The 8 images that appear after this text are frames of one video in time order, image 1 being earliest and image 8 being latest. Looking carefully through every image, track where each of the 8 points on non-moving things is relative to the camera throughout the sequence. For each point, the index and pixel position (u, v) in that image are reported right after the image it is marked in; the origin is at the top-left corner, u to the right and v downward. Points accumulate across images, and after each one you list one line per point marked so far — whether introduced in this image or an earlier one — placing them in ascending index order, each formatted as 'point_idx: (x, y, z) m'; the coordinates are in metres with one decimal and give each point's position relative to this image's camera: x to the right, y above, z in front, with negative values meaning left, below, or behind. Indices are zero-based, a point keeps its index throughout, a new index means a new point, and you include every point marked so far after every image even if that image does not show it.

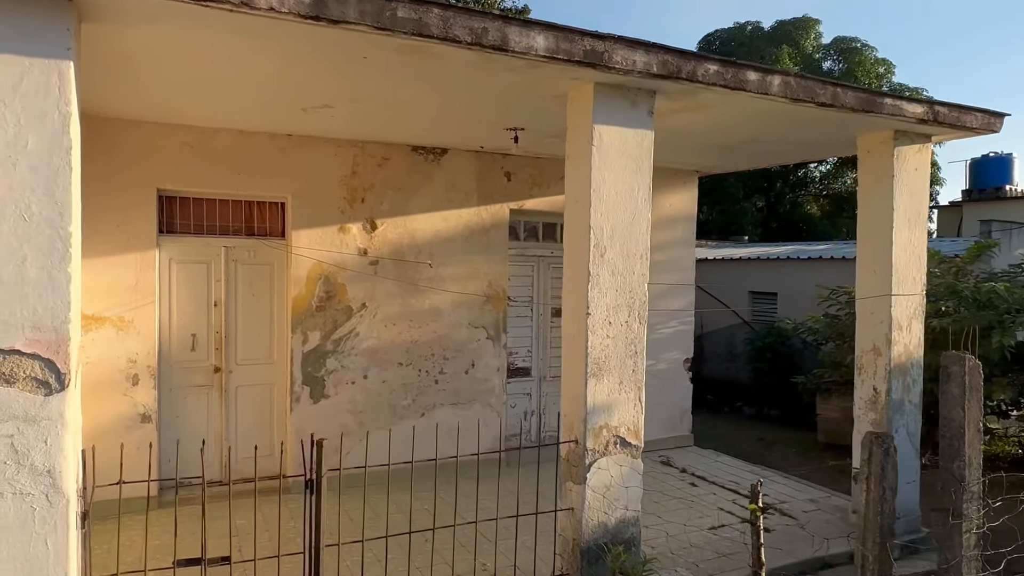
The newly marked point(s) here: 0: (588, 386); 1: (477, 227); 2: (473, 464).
0: (+0.4, -0.5, +3.7) m
1: (-0.3, +0.5, +6.0) m
2: (-0.3, -1.5, +6.1) m
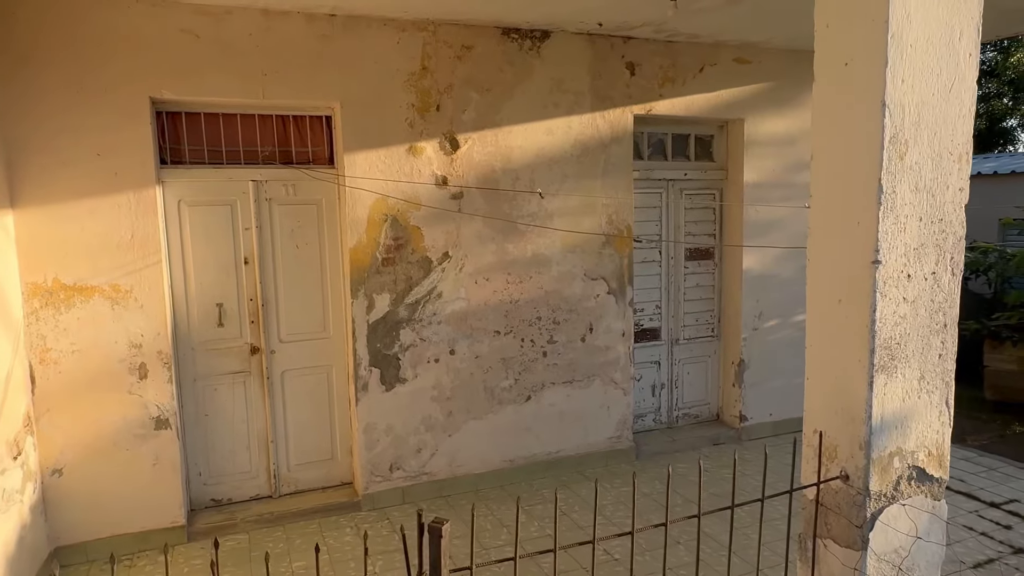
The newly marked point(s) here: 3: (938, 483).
0: (+1.1, -0.3, +2.1) m
1: (+0.5, +0.9, +4.4) m
2: (+0.5, -1.1, +4.6) m
3: (+1.4, -0.7, +2.3) m
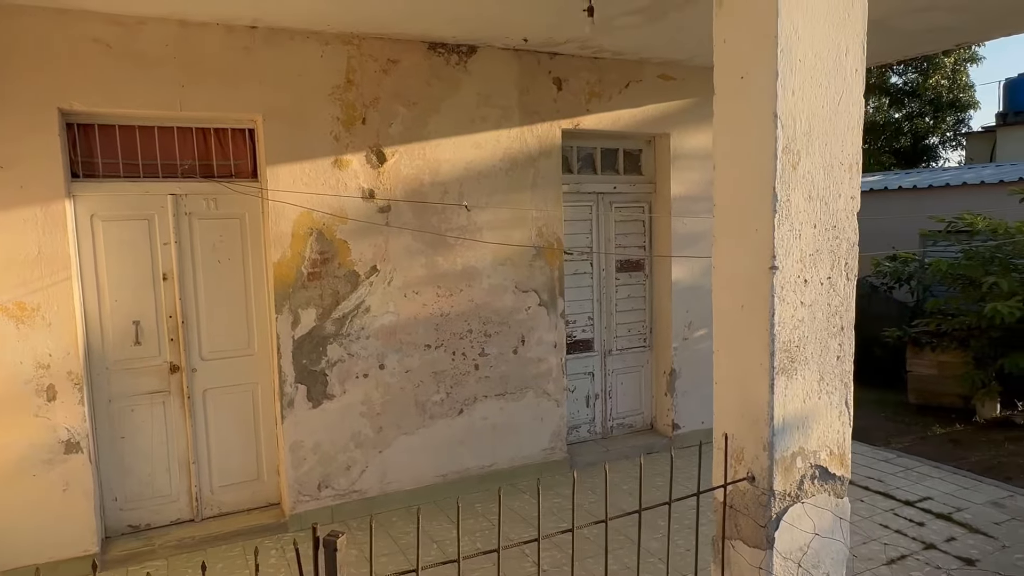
0: (+0.8, -0.3, +2.2) m
1: (+0.1, +0.9, +4.4) m
2: (+0.1, -1.2, +4.6) m
3: (+1.2, -0.7, +2.4) m
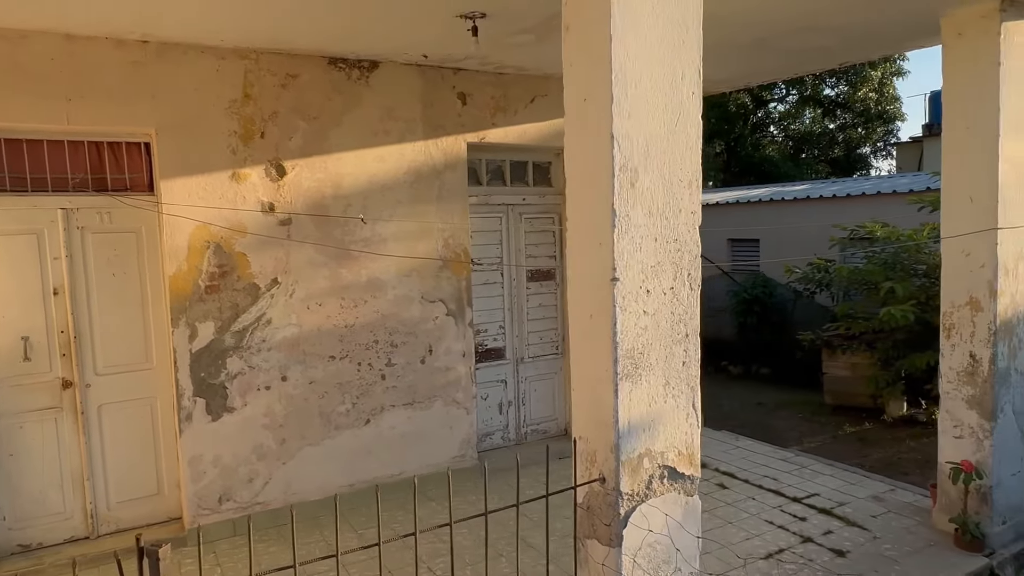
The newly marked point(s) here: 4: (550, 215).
0: (+0.4, -0.4, +2.3) m
1: (-0.6, +0.8, +4.5) m
2: (-0.5, -1.3, +4.7) m
3: (+0.7, -0.7, +2.5) m
4: (+0.3, +0.6, +5.3) m
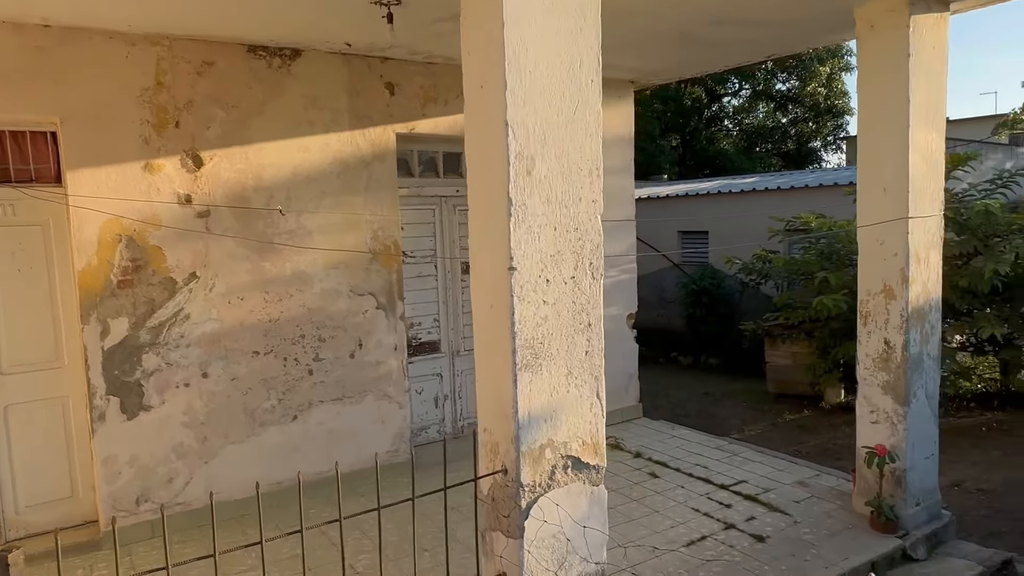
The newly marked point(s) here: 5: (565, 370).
0: (0.0, -0.3, +2.3) m
1: (-1.0, +0.8, +4.4) m
2: (-1.0, -1.2, +4.6) m
3: (+0.3, -0.7, +2.5) m
4: (-0.2, +0.6, +5.2) m
5: (+0.2, -0.3, +2.4) m
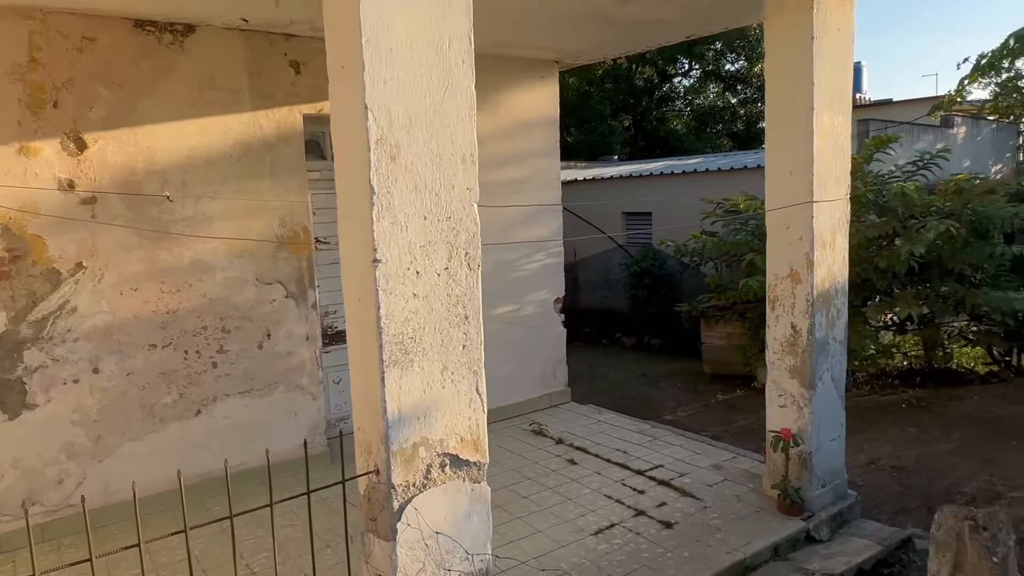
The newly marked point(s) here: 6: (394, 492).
0: (-0.4, -0.3, +2.2) m
1: (-1.6, +0.9, +4.2) m
2: (-1.5, -1.2, +4.5) m
3: (-0.1, -0.6, +2.5) m
4: (-0.8, +0.7, +5.1) m
5: (-0.2, -0.3, +2.3) m
6: (-0.4, -0.7, +2.3) m
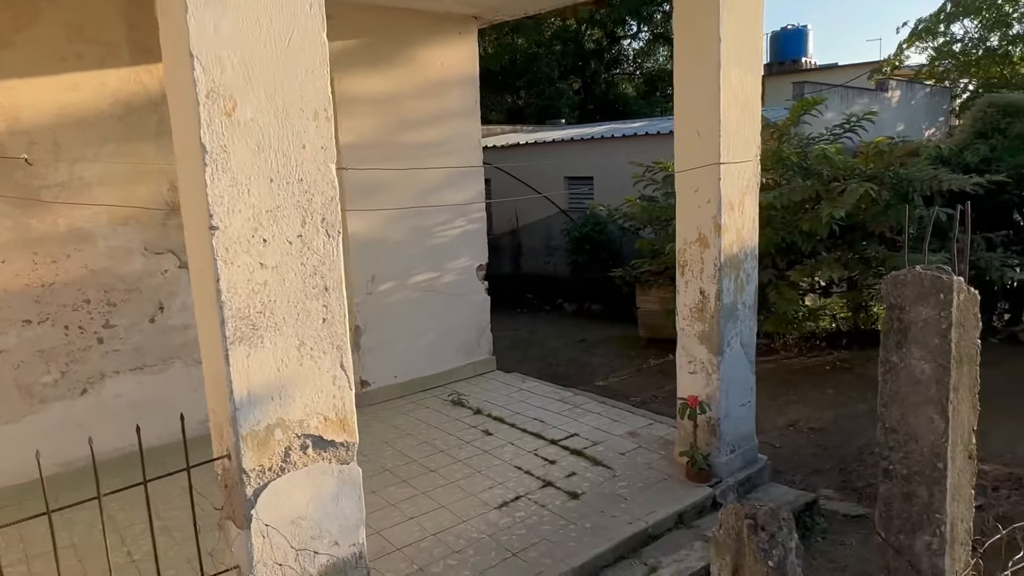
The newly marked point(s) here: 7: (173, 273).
0: (-0.8, -0.2, +2.0) m
1: (-2.1, +1.1, +3.9) m
2: (-2.0, -1.0, +4.2) m
3: (-0.6, -0.5, +2.3) m
4: (-1.4, +0.9, +4.8) m
5: (-0.7, -0.2, +2.1) m
6: (-0.8, -0.6, +2.1) m
7: (-2.0, +0.1, +4.1) m
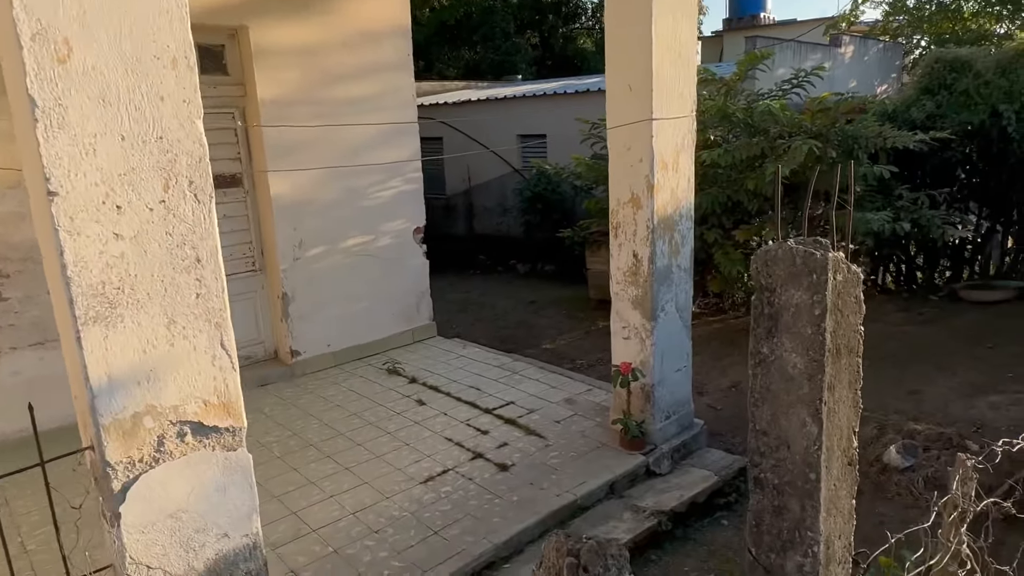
0: (-1.1, -0.1, +1.8) m
1: (-2.5, +1.2, +3.6) m
2: (-2.4, -0.8, +4.0) m
3: (-0.9, -0.4, +2.1) m
4: (-1.9, +1.2, +4.5) m
5: (-1.0, -0.1, +1.9) m
6: (-1.1, -0.5, +1.9) m
7: (-2.4, +0.3, +3.8) m
